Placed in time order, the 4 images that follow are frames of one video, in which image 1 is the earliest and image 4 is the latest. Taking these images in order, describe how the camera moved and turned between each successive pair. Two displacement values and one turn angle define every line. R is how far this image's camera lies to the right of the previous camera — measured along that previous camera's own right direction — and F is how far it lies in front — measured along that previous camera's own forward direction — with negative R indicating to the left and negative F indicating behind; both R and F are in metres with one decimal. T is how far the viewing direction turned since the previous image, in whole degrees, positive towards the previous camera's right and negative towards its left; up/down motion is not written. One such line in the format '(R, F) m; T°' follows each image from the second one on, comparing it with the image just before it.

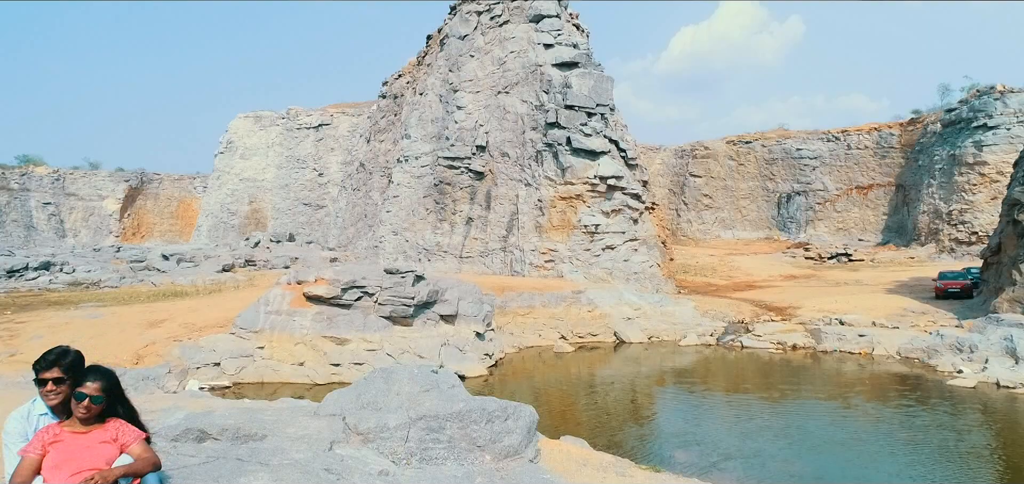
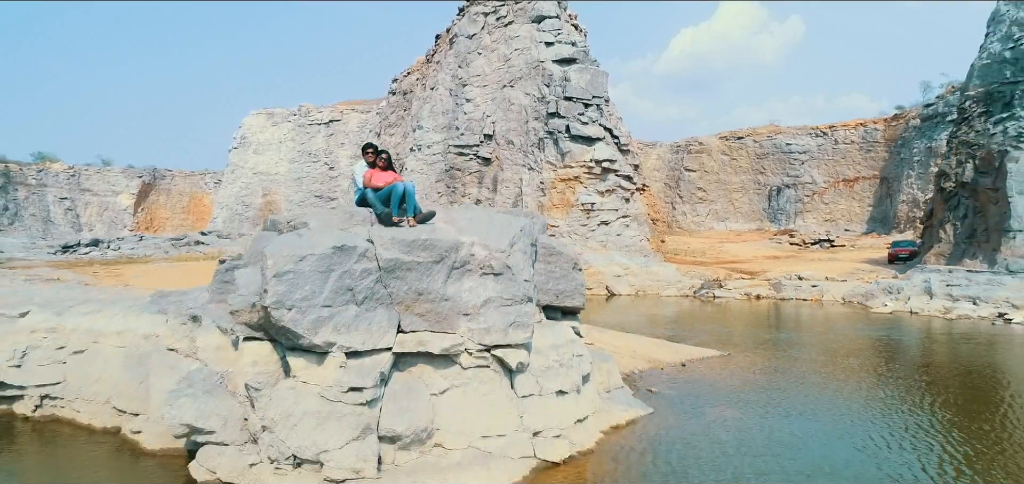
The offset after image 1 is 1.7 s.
(-0.3, -3.7) m; 0°
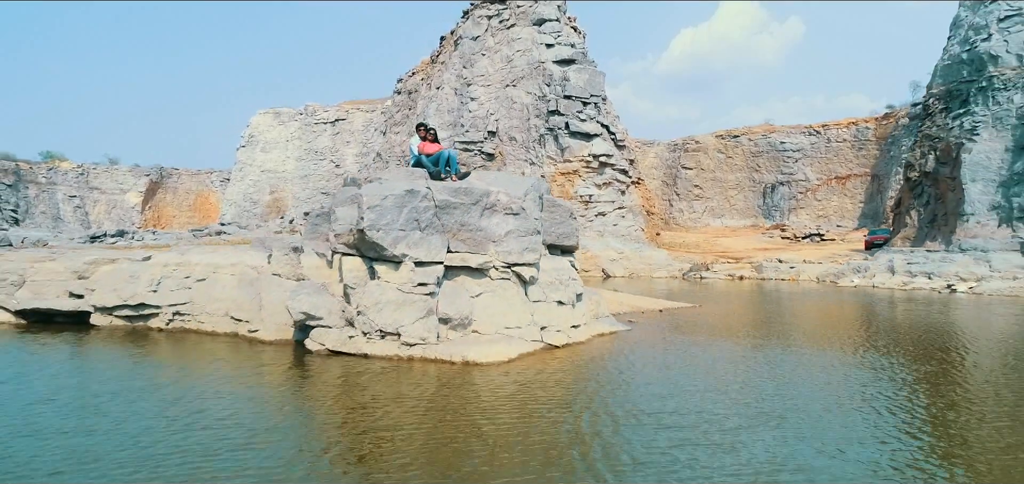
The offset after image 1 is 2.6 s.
(-0.2, -2.3) m; 0°
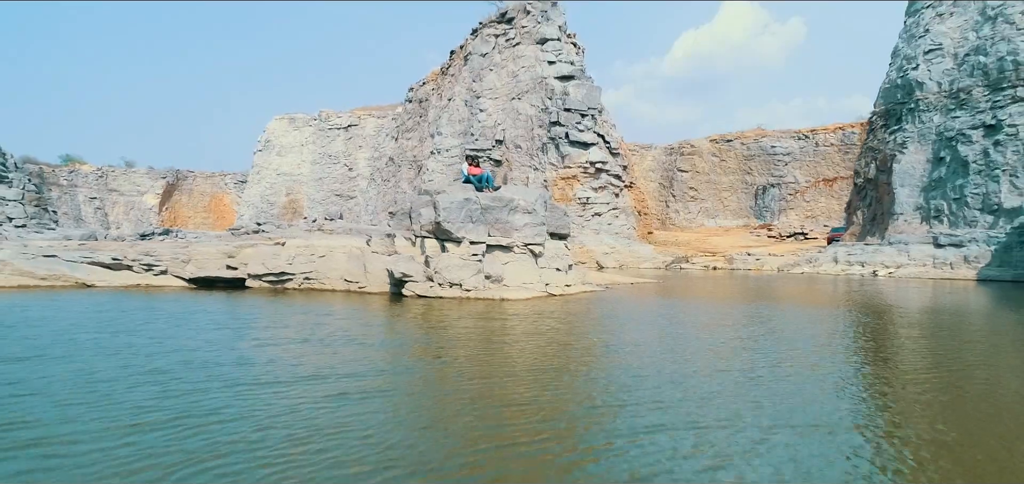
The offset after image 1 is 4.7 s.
(-0.3, -4.6) m; 0°
